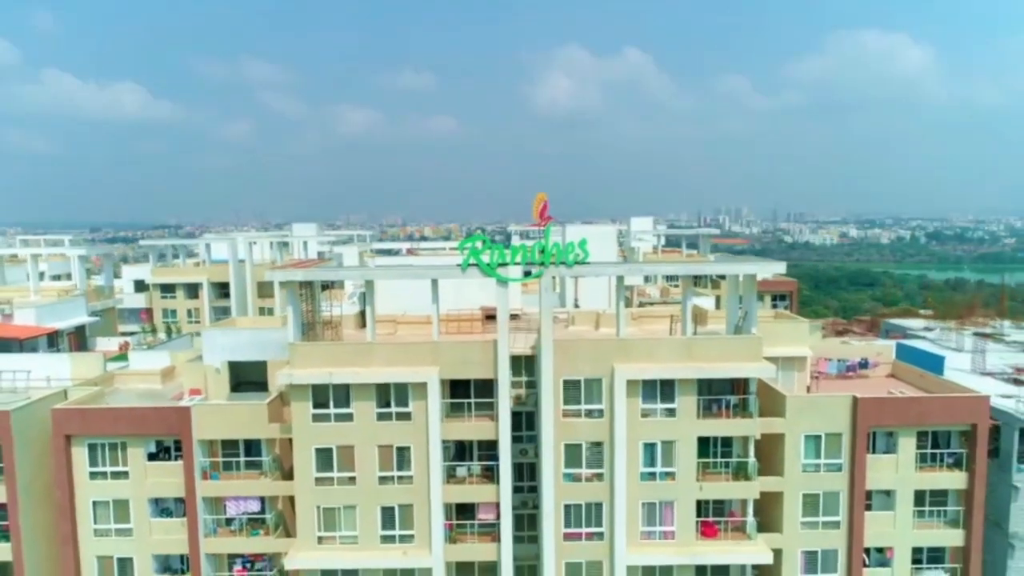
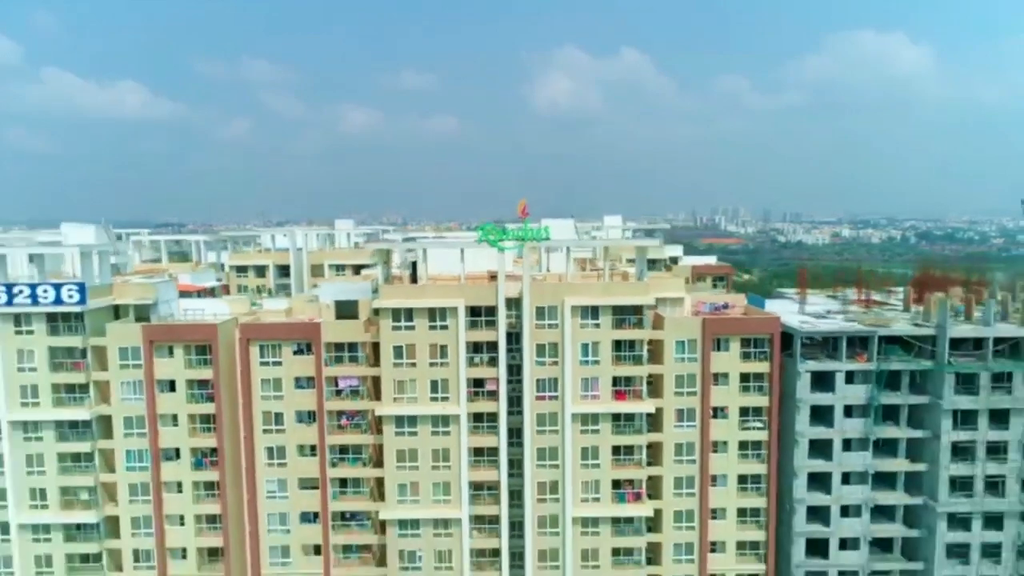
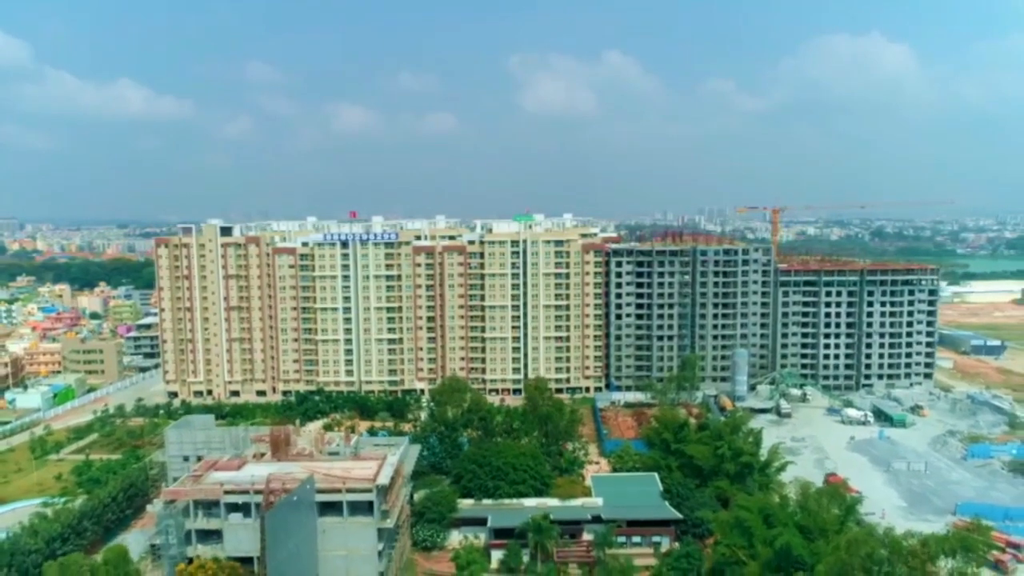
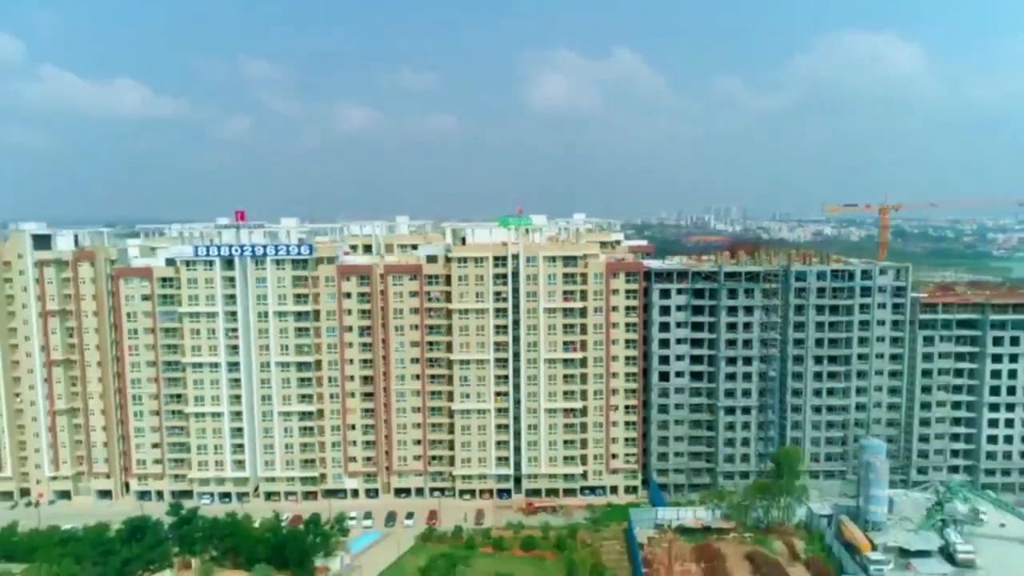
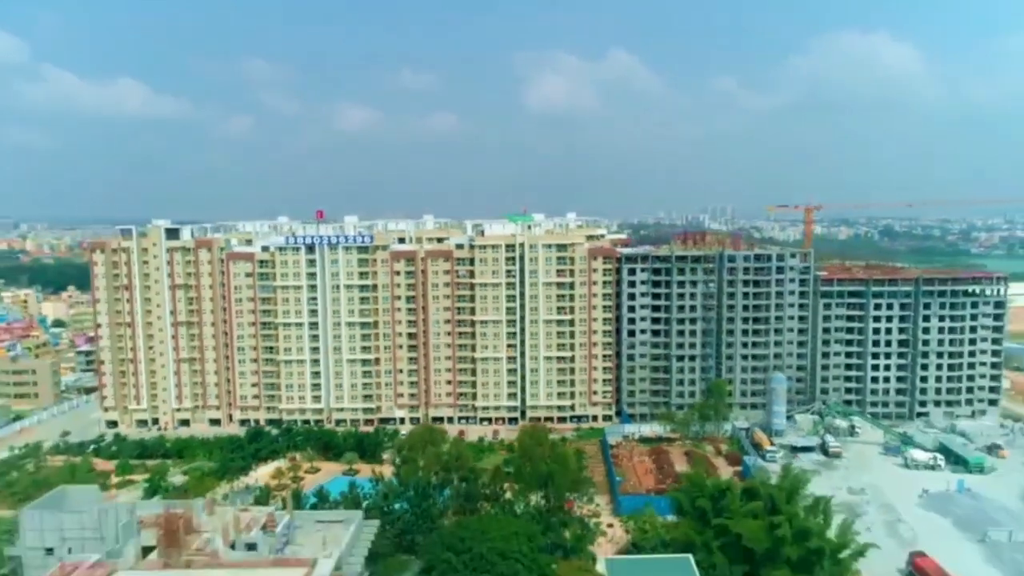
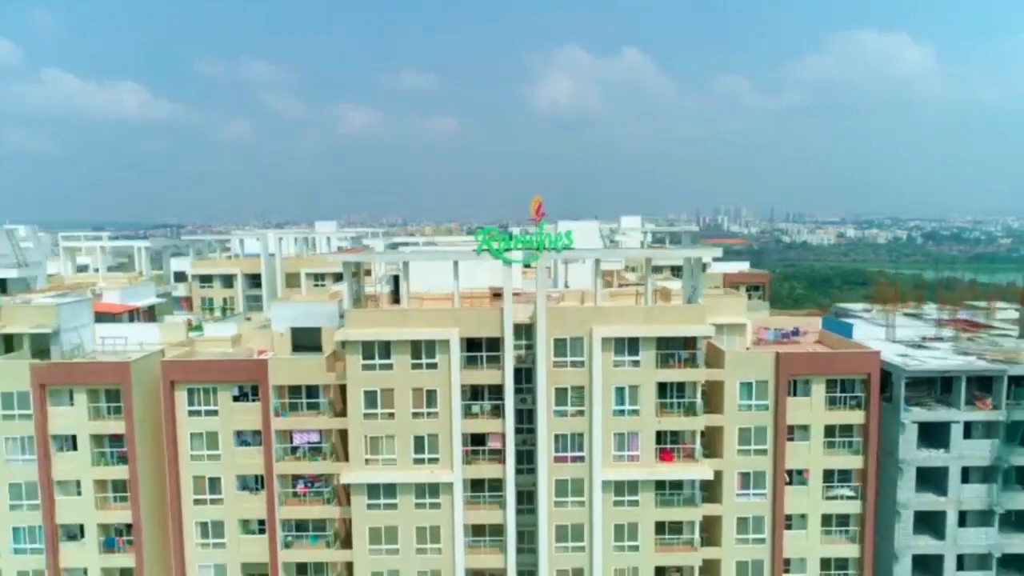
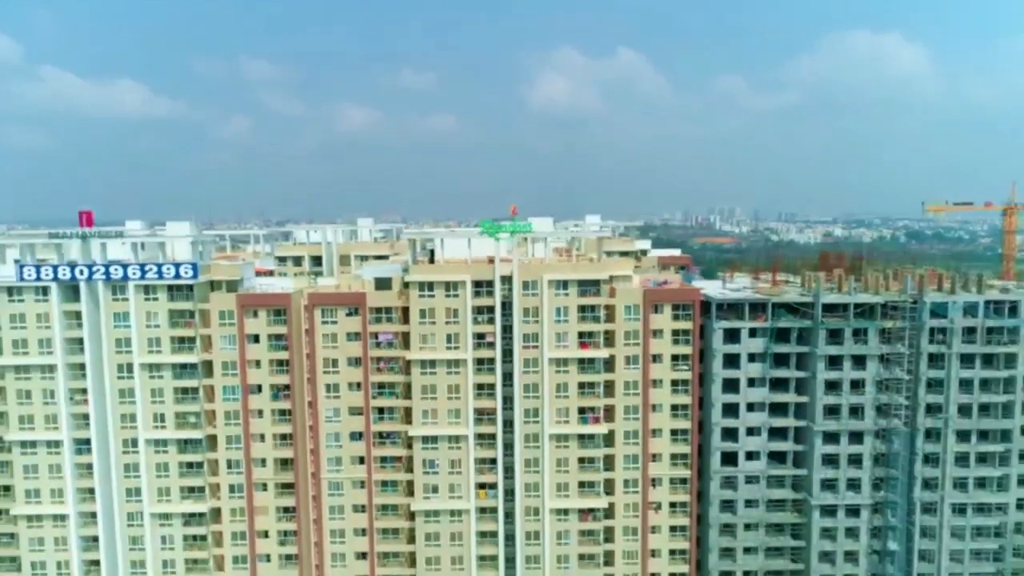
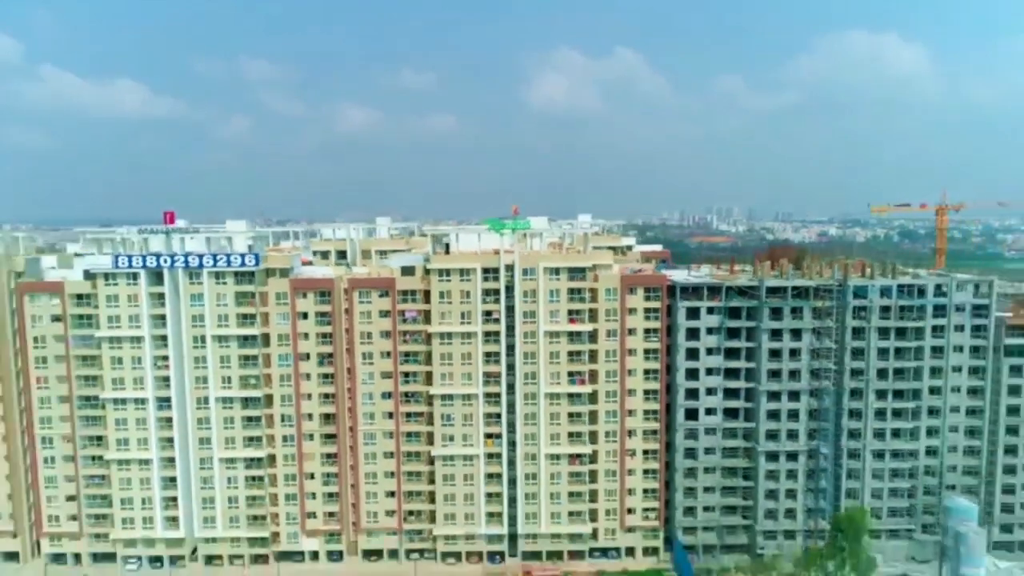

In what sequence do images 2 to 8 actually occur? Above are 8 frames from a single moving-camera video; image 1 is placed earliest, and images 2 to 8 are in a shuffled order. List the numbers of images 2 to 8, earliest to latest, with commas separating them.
6, 2, 7, 8, 4, 5, 3
